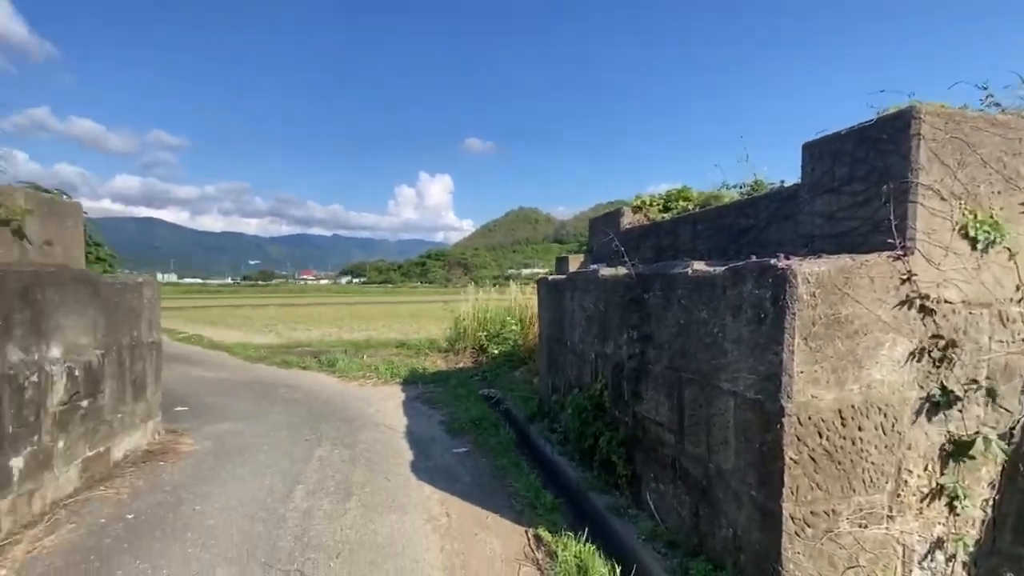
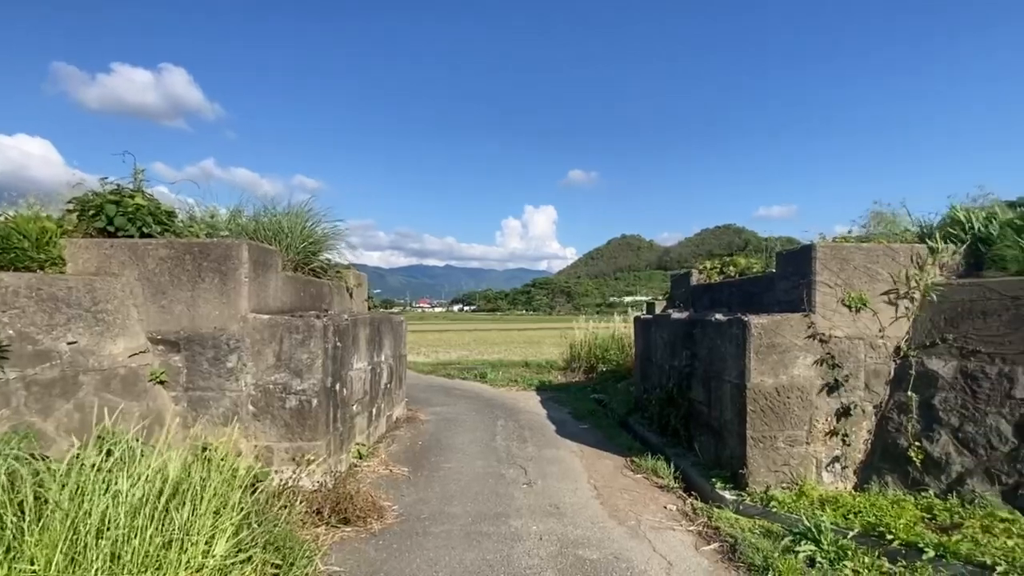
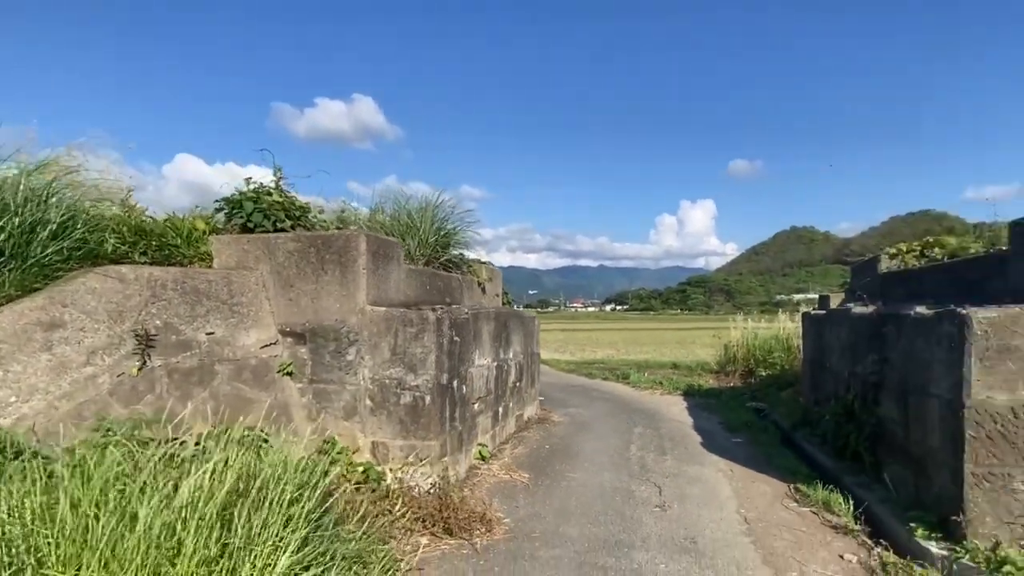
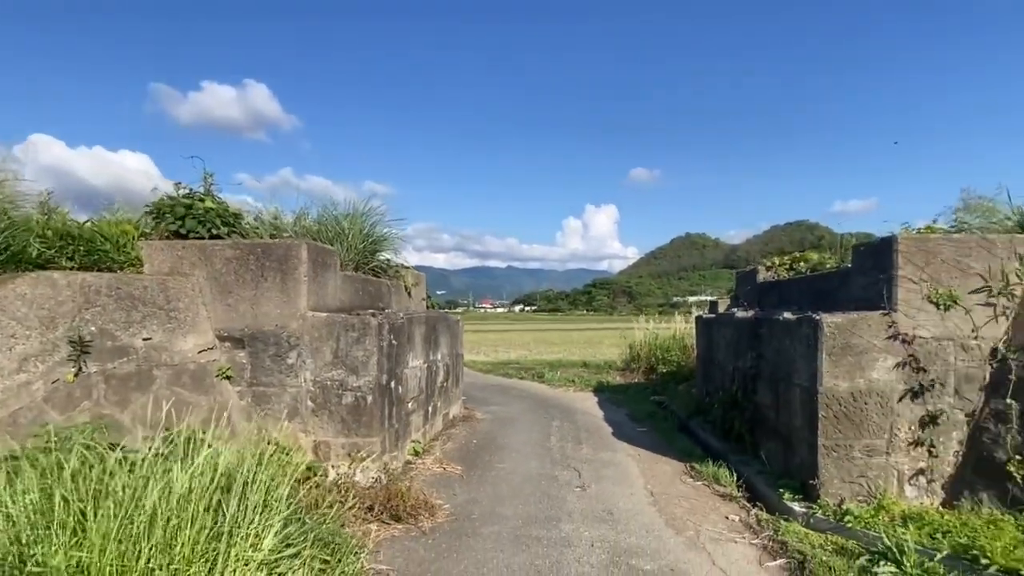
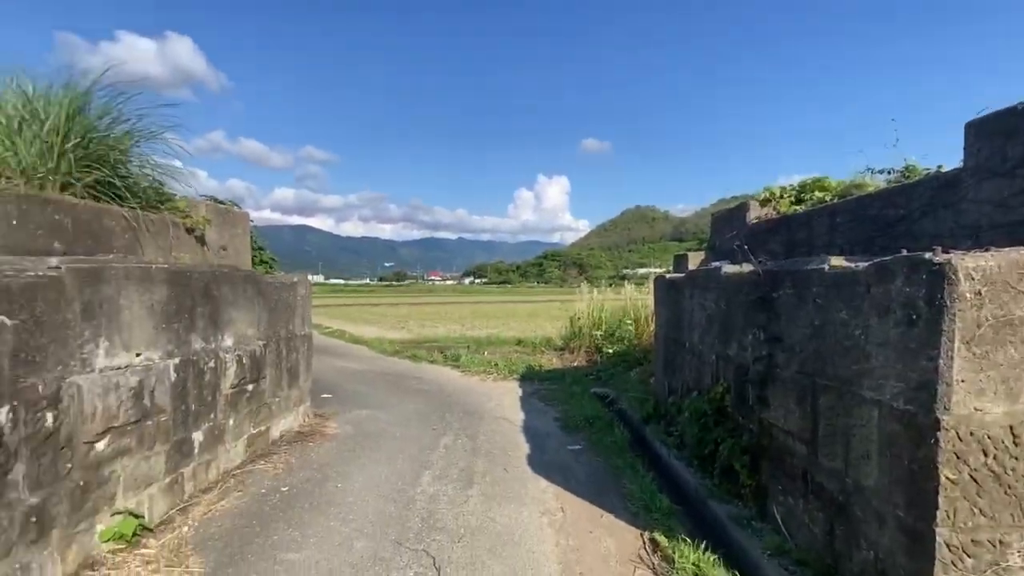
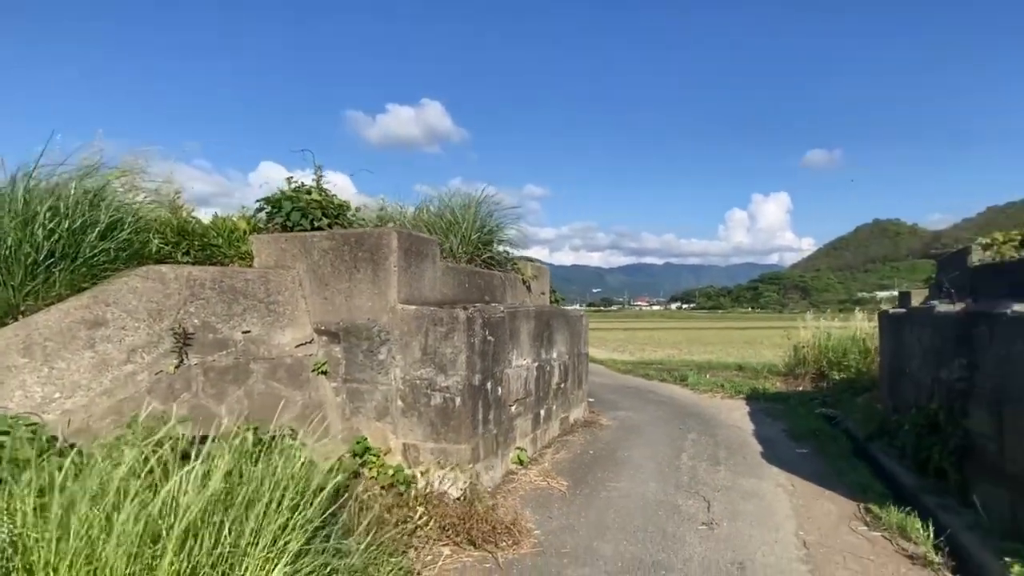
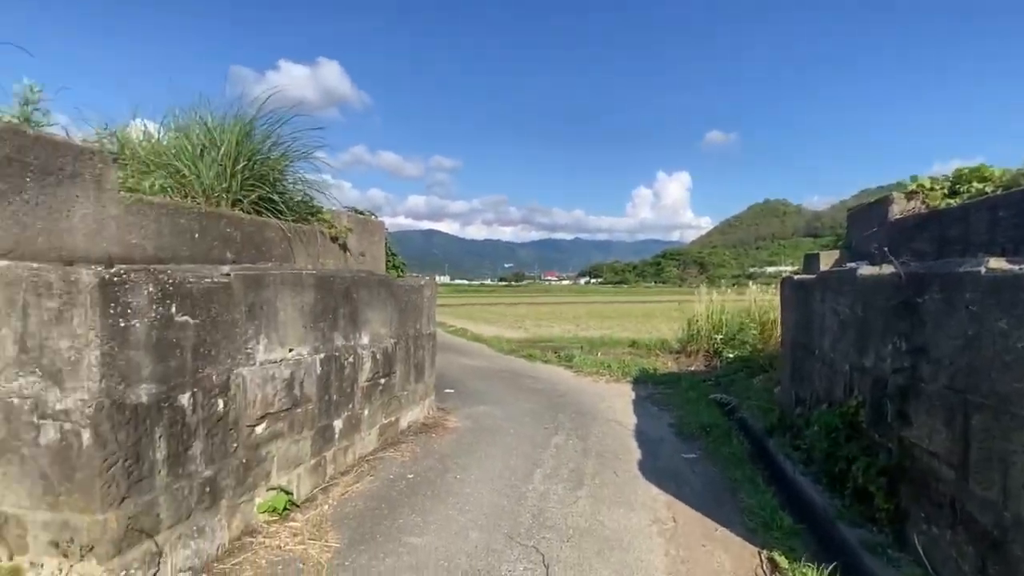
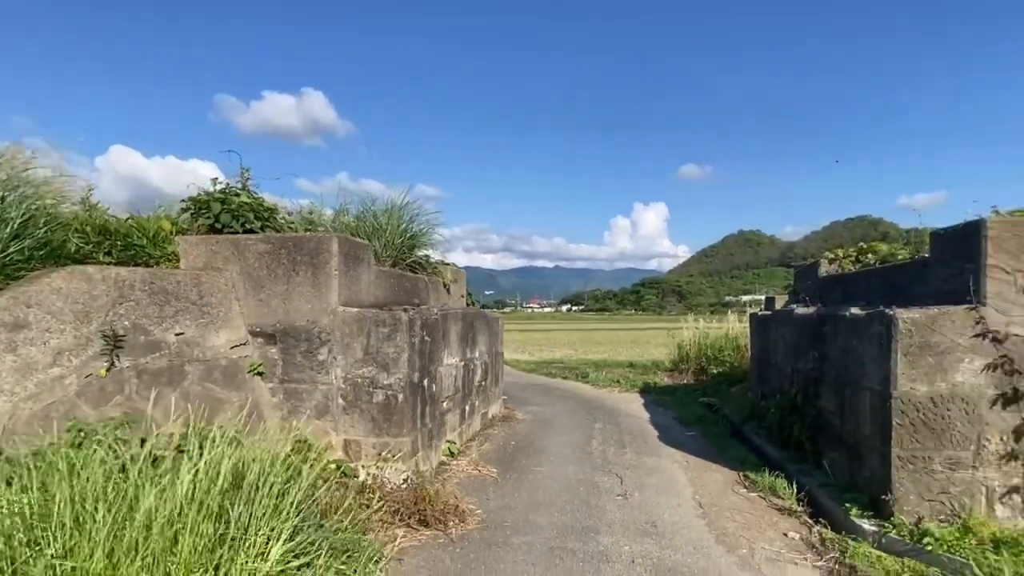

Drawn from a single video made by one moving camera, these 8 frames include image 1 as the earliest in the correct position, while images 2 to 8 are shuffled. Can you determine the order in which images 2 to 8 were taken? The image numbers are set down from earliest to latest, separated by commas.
5, 7, 6, 3, 8, 4, 2
